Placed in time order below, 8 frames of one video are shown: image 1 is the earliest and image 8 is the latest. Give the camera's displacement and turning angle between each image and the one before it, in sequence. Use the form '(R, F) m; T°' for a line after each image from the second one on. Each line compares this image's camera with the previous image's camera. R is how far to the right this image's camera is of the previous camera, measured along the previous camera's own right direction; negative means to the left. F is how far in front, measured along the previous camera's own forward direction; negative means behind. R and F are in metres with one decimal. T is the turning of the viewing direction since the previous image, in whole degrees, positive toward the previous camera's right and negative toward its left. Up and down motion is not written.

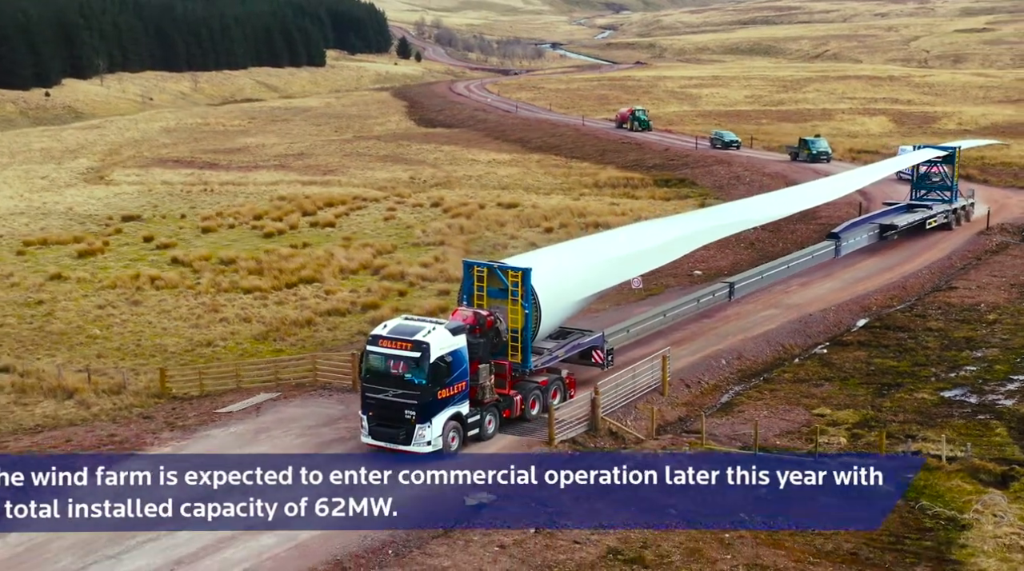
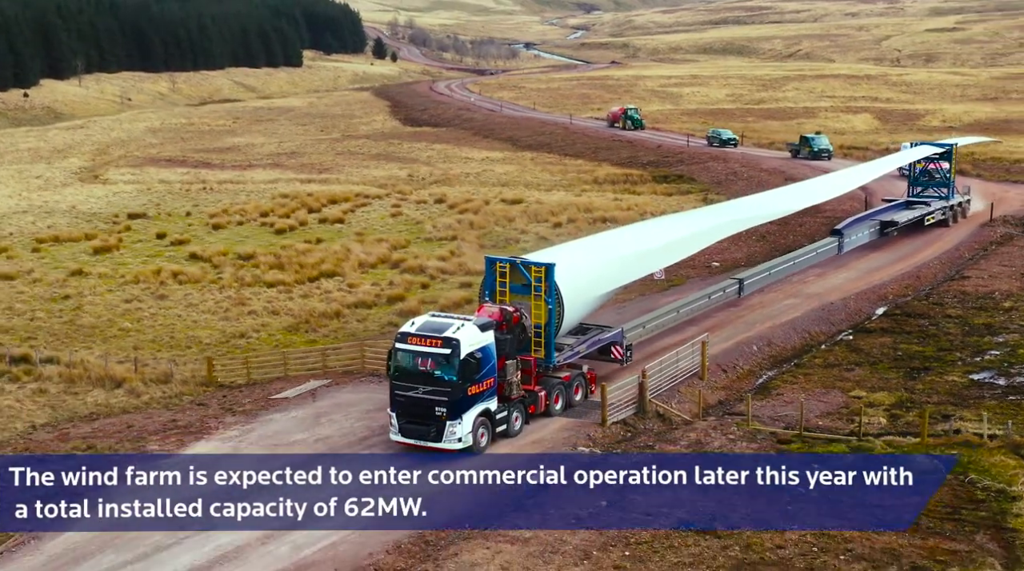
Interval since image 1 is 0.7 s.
(-1.6, -0.7) m; +1°
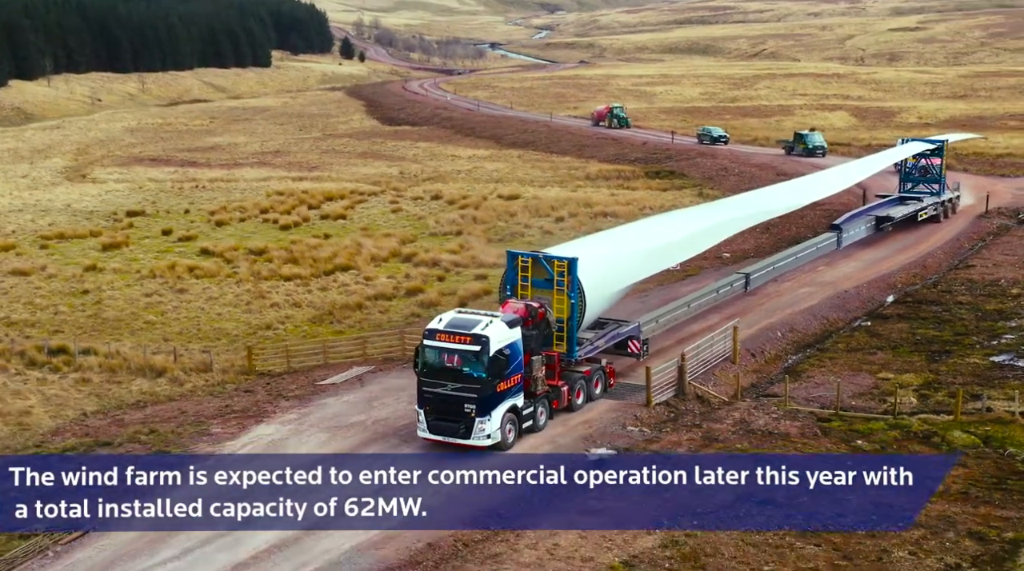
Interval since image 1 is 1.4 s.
(-1.6, -0.6) m; +1°
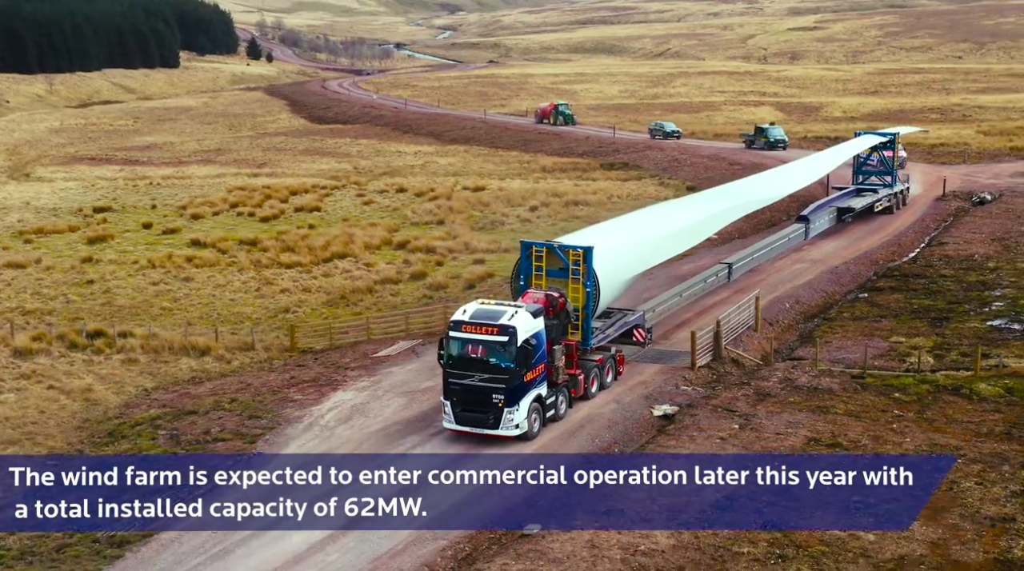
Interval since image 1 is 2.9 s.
(-3.1, -1.3) m; +4°
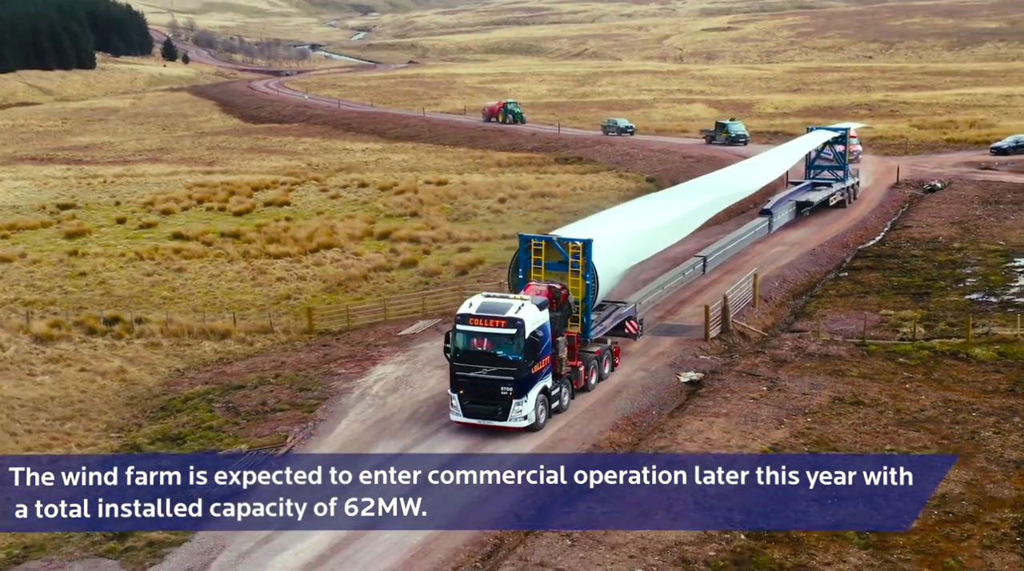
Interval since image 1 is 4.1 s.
(-2.3, -1.1) m; +3°
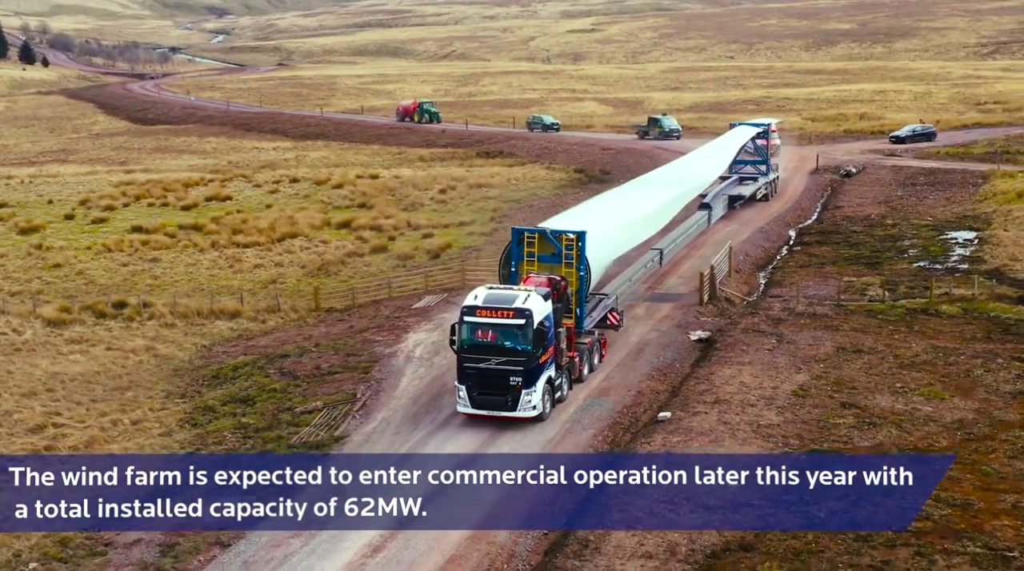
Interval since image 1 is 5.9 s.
(-3.2, -1.7) m; +5°
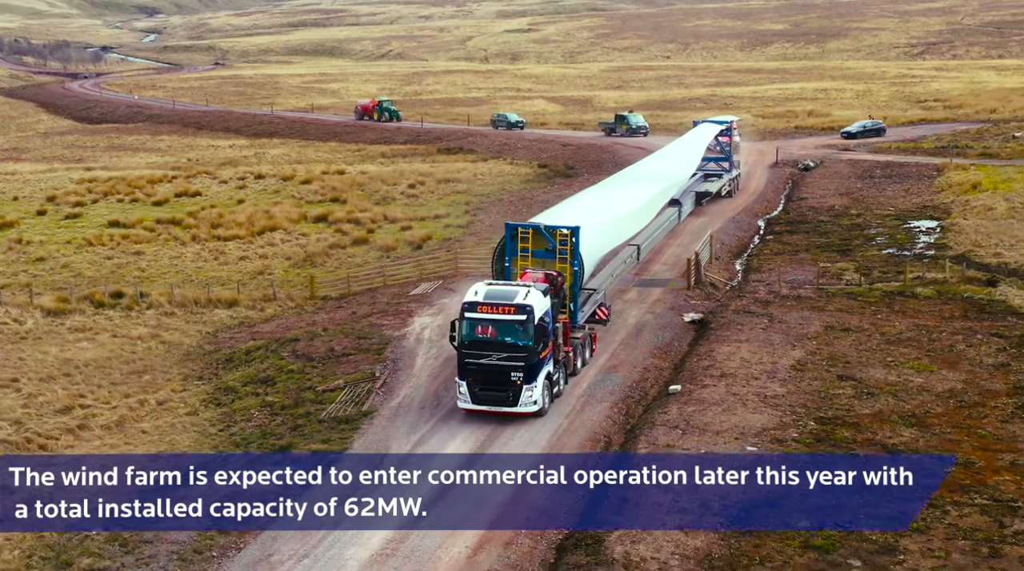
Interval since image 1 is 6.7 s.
(-1.3, -0.9) m; +3°
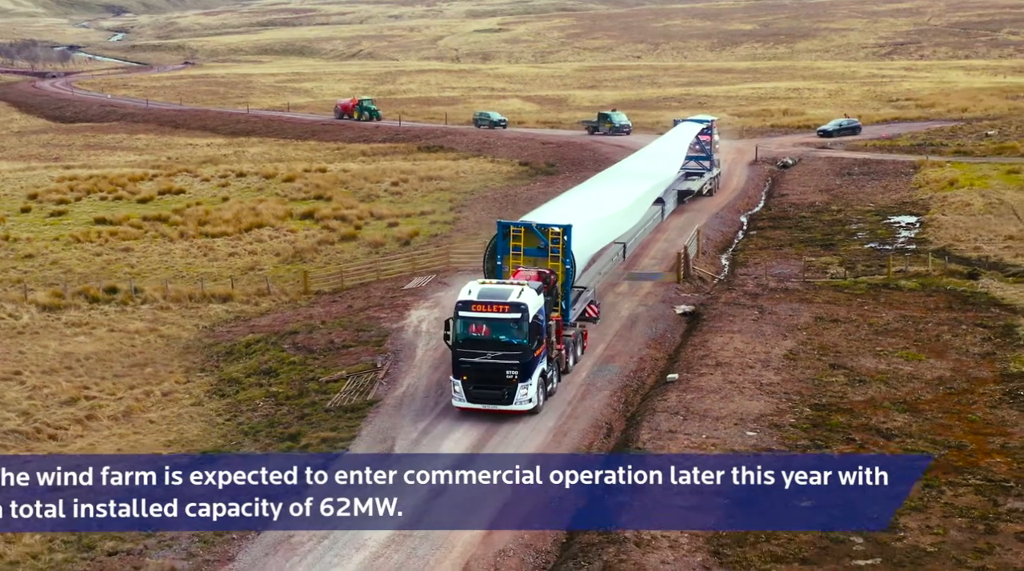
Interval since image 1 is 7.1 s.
(-0.5, -0.4) m; +1°
